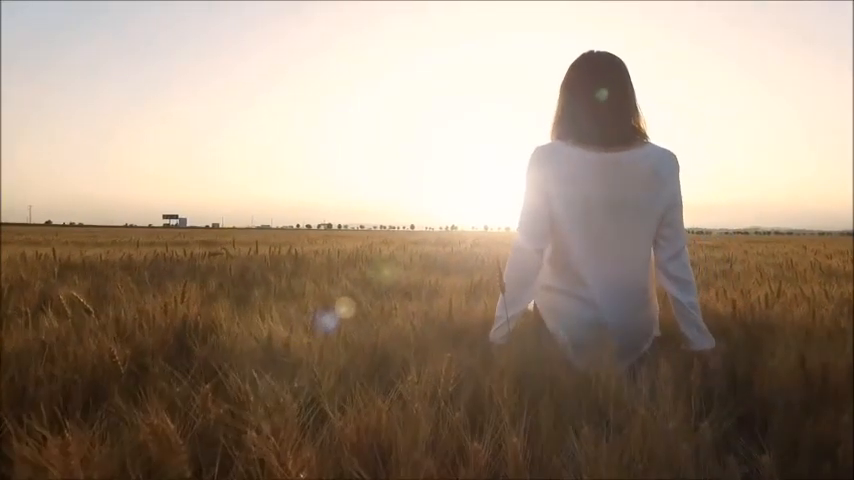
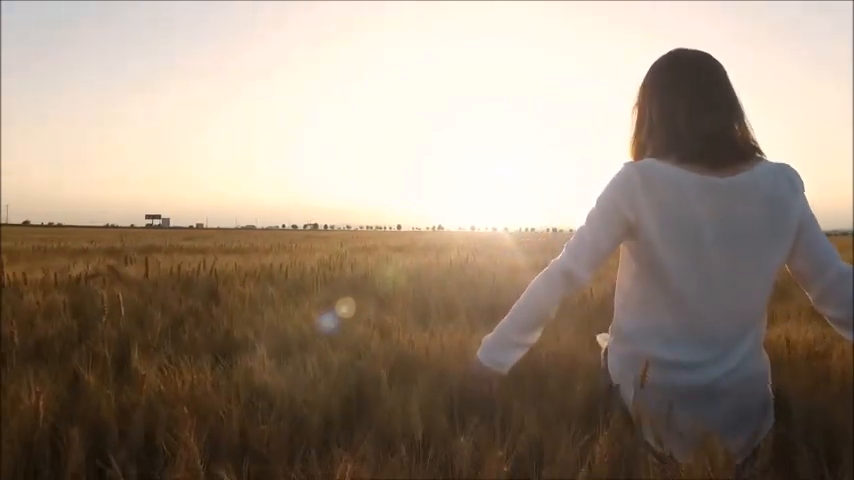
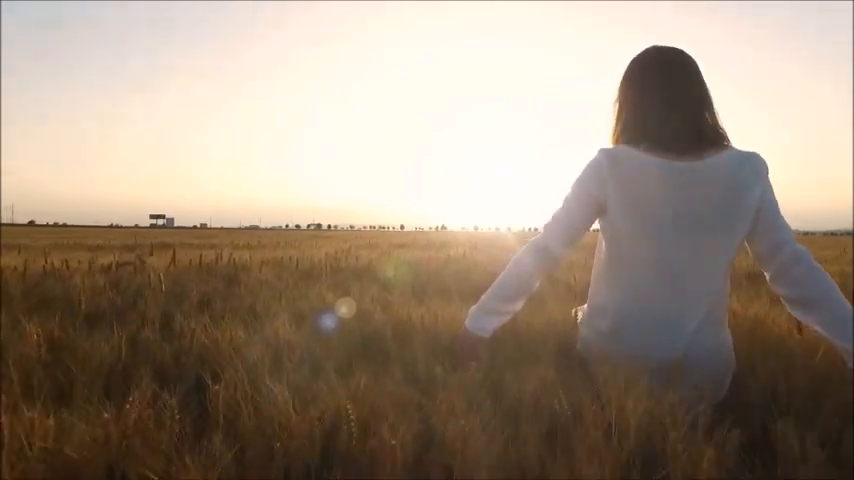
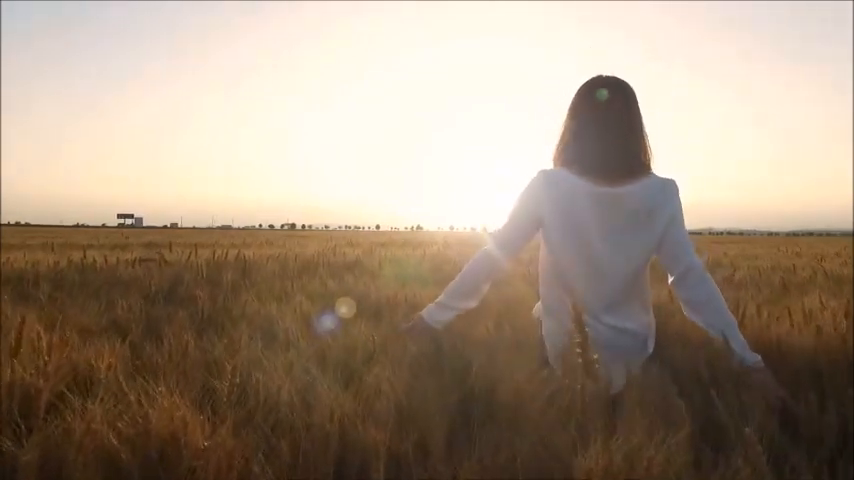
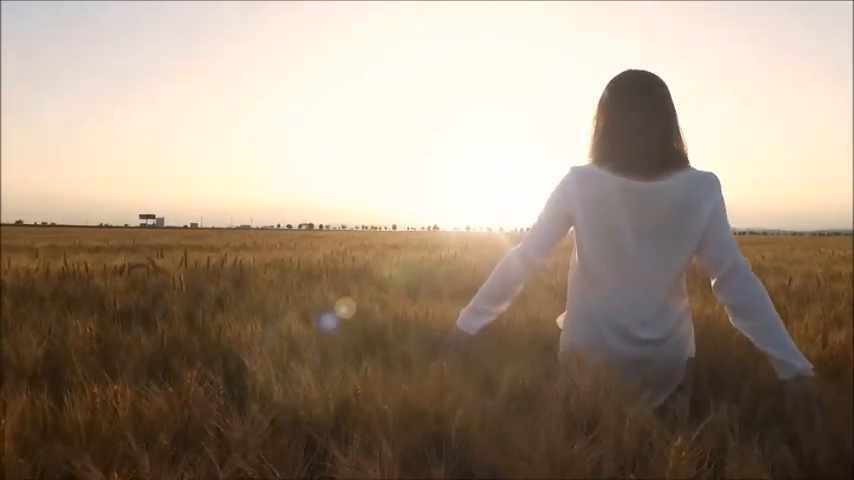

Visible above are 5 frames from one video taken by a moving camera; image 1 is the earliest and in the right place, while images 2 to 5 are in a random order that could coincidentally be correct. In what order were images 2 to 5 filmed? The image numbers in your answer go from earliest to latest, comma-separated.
4, 5, 3, 2
